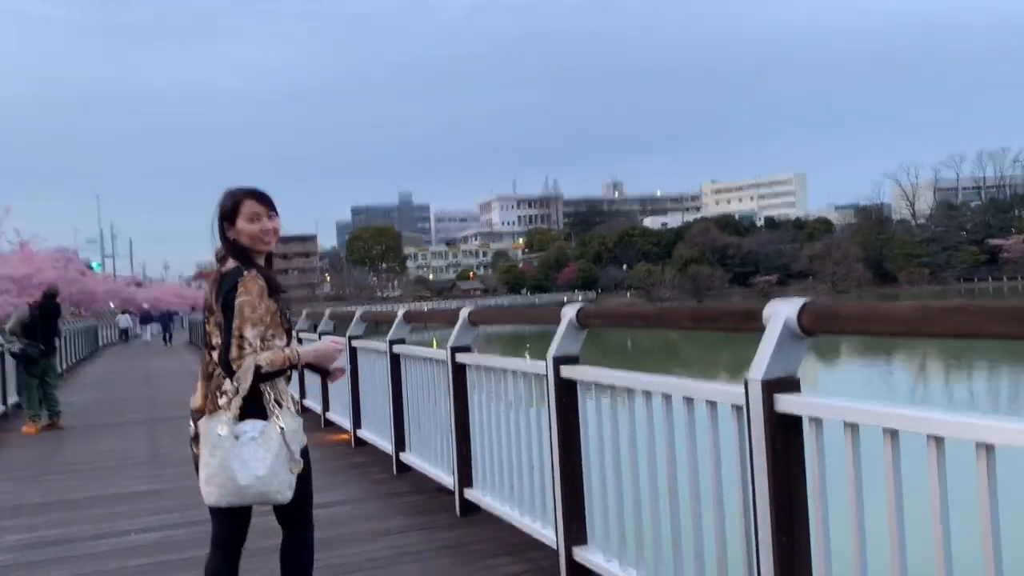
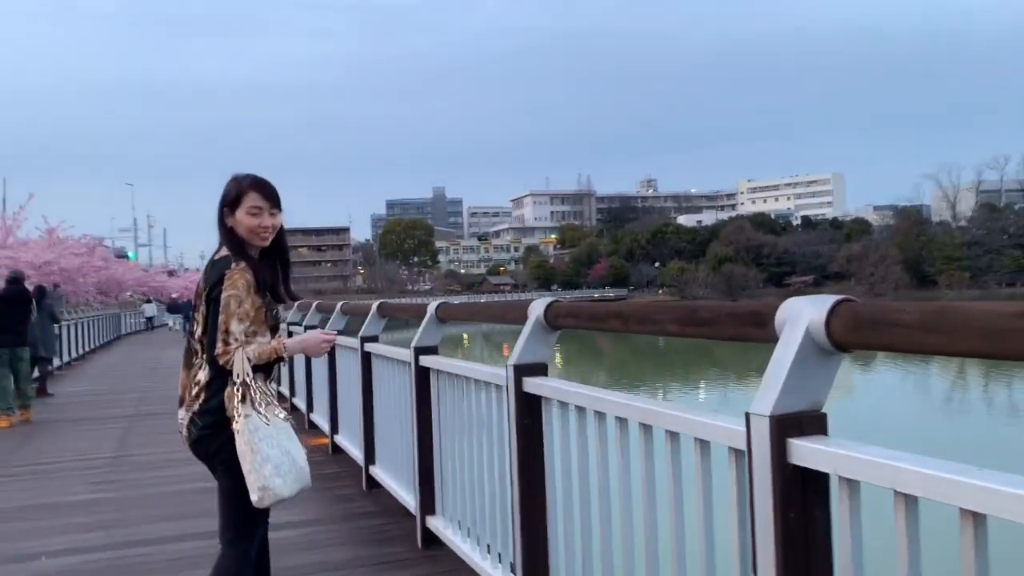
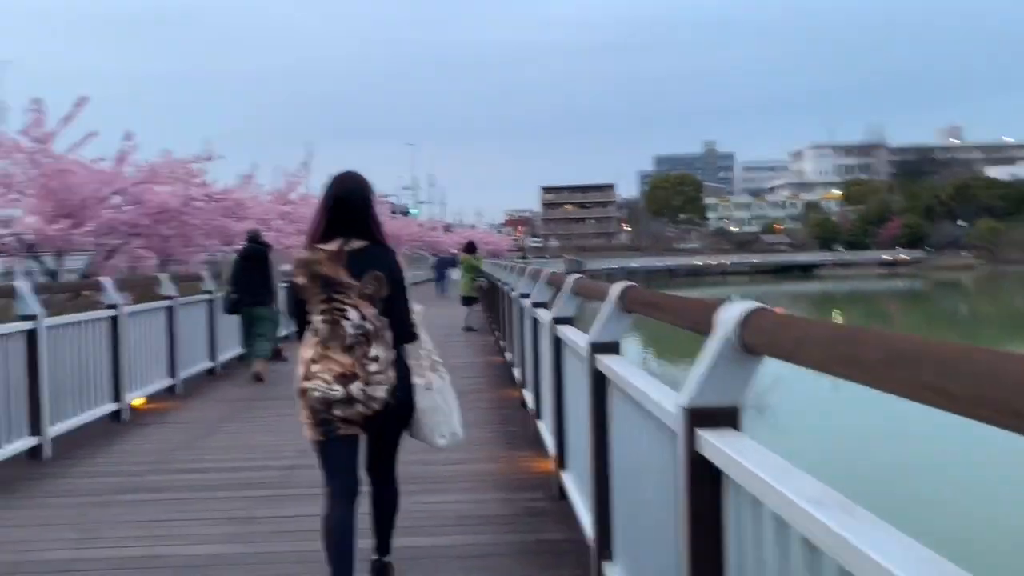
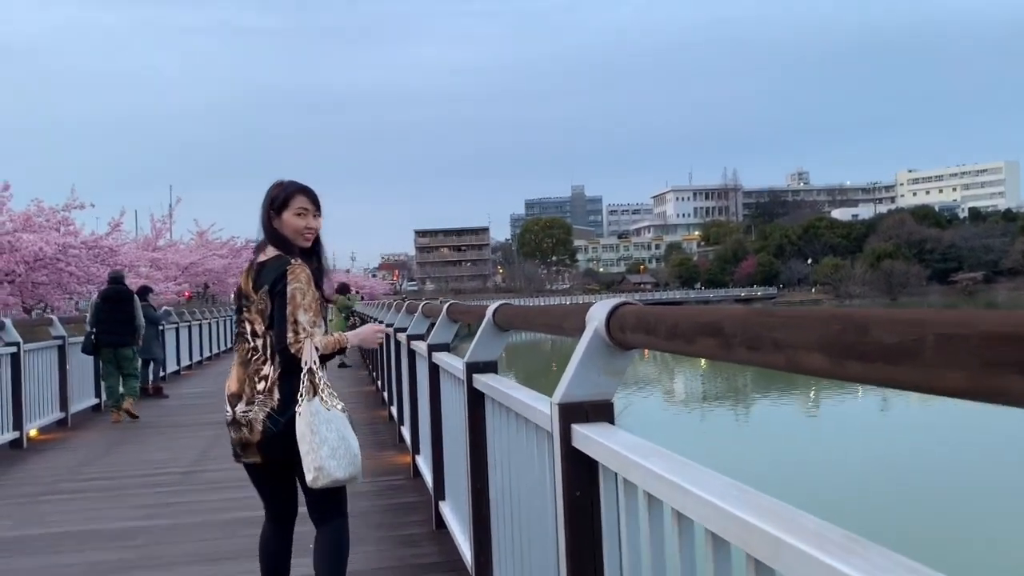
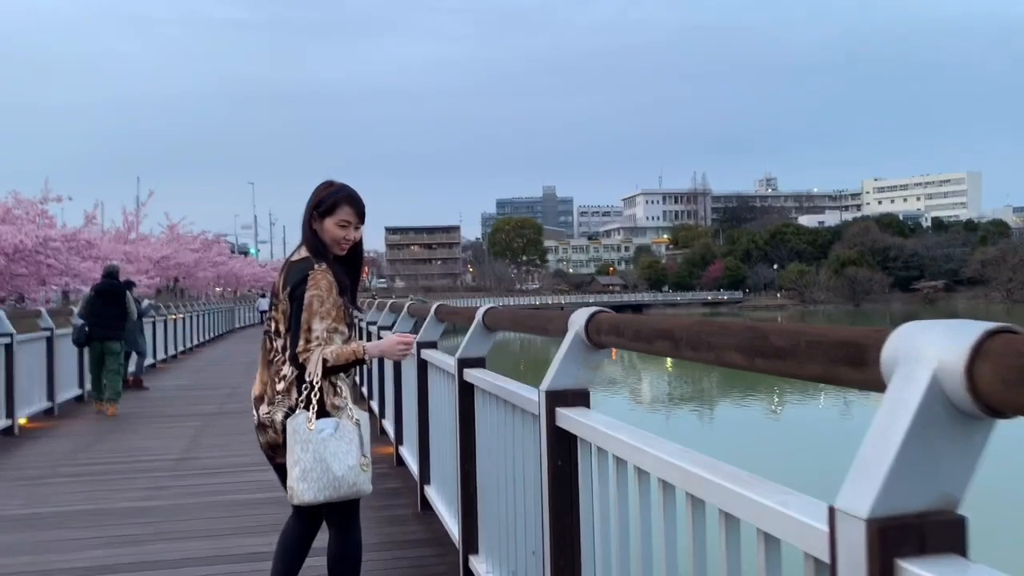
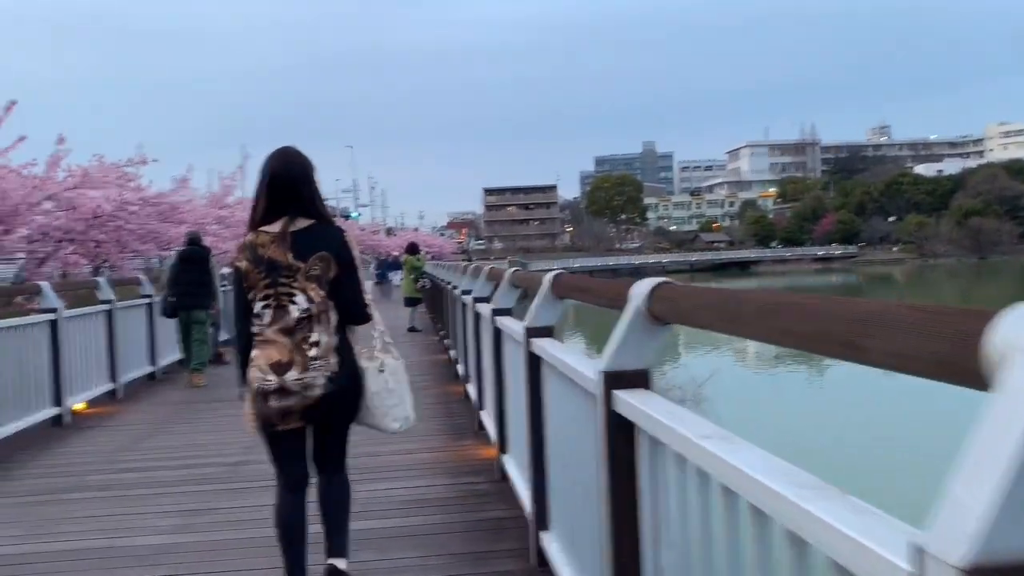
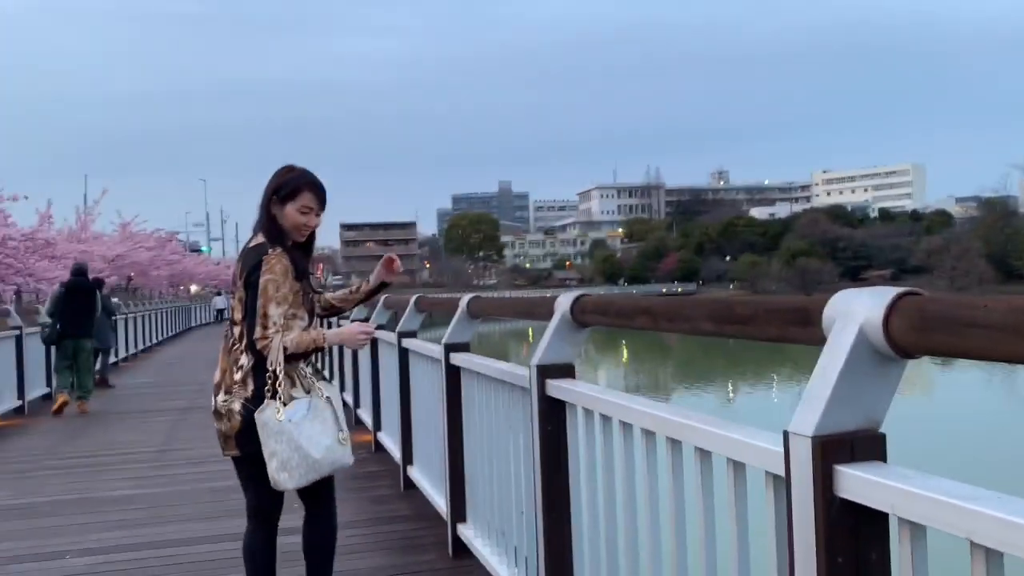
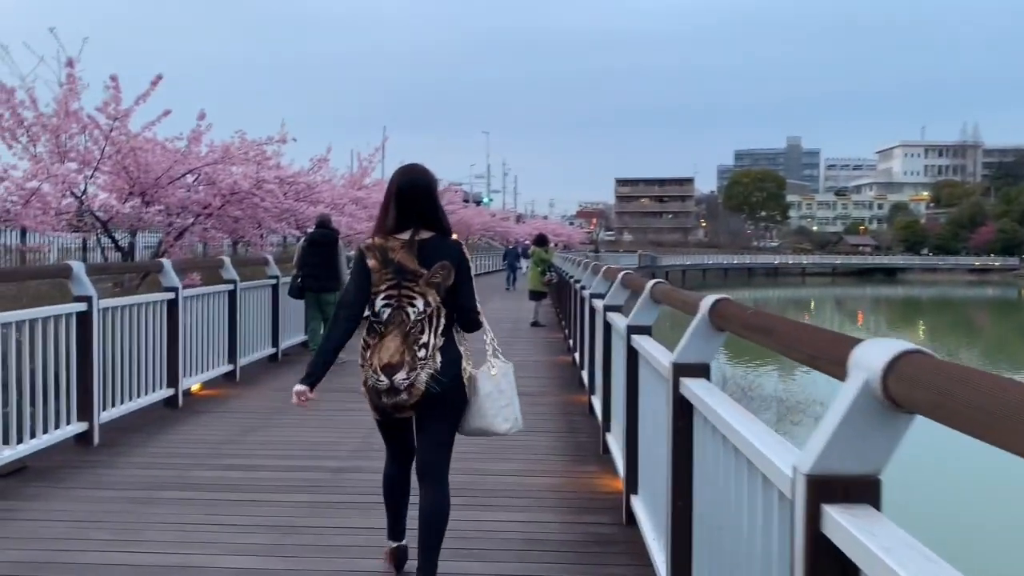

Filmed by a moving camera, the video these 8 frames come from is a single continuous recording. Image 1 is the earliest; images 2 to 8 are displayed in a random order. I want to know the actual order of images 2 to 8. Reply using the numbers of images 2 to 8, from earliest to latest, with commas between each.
2, 7, 5, 4, 6, 3, 8
